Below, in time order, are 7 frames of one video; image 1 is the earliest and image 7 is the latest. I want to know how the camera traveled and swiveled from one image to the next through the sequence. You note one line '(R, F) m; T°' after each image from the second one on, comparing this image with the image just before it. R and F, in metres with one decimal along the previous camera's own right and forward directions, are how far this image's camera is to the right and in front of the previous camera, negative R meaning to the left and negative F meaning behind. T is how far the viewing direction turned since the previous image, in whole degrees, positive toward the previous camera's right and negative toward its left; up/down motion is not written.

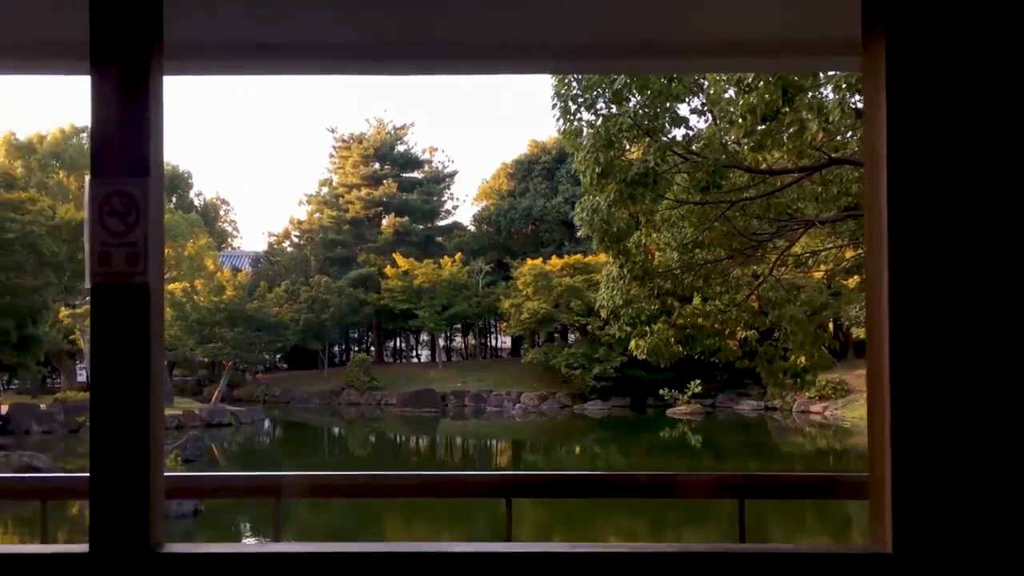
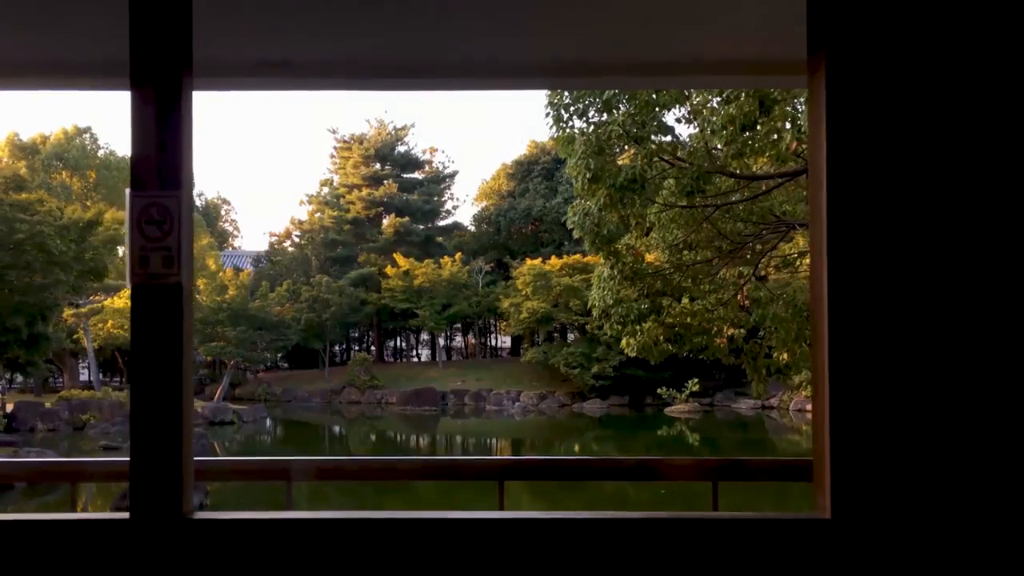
(0.0, -0.2) m; 0°
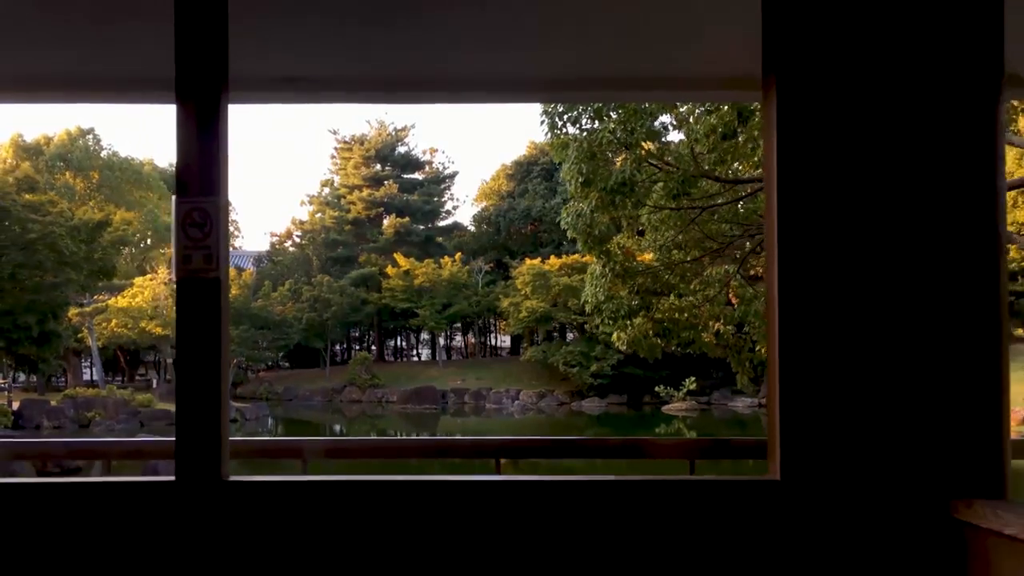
(0.0, -0.2) m; 0°
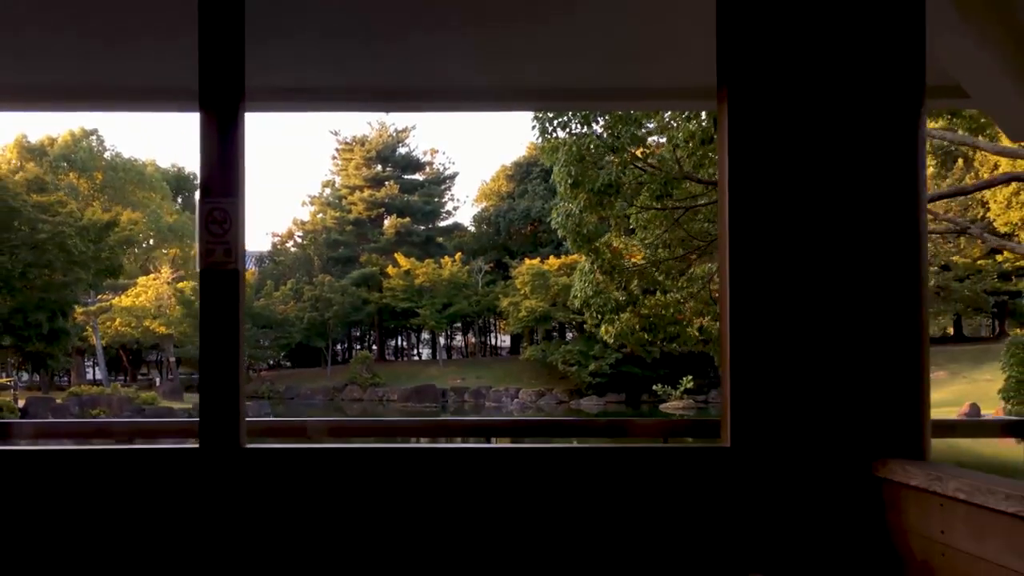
(0.0, -0.2) m; 0°
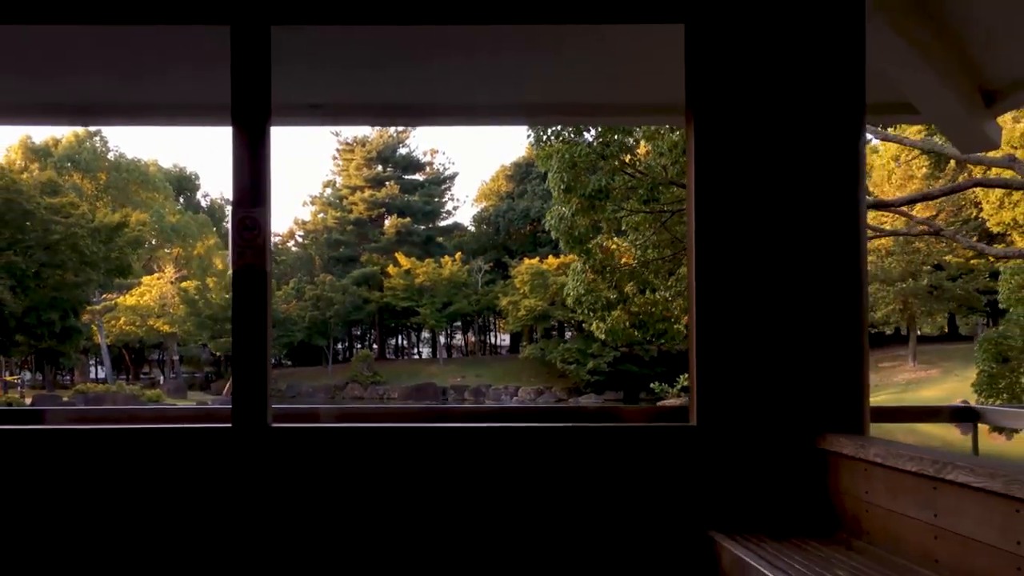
(0.0, -0.3) m; 0°
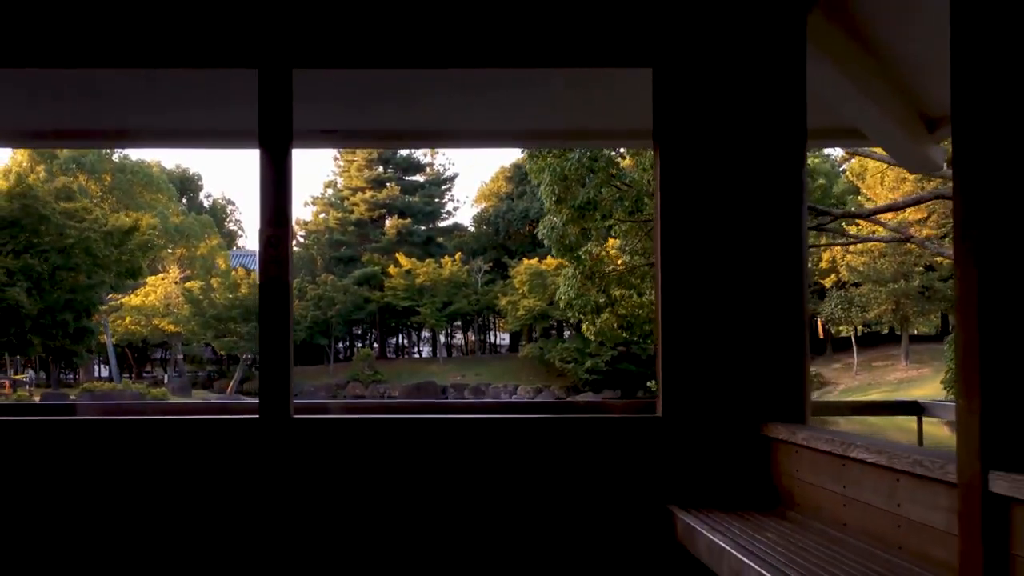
(0.0, -0.3) m; 0°
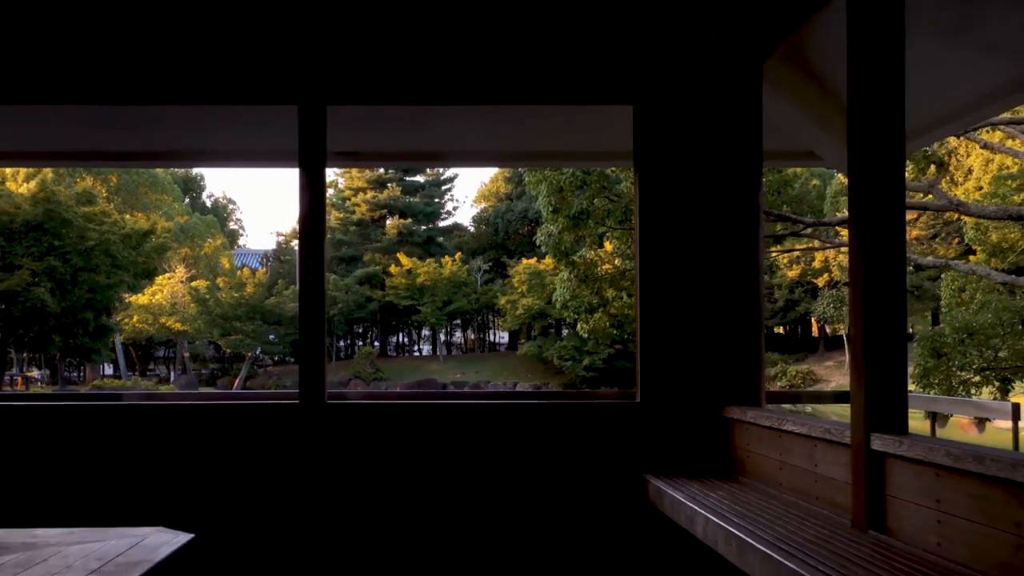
(0.0, -0.5) m; 0°
